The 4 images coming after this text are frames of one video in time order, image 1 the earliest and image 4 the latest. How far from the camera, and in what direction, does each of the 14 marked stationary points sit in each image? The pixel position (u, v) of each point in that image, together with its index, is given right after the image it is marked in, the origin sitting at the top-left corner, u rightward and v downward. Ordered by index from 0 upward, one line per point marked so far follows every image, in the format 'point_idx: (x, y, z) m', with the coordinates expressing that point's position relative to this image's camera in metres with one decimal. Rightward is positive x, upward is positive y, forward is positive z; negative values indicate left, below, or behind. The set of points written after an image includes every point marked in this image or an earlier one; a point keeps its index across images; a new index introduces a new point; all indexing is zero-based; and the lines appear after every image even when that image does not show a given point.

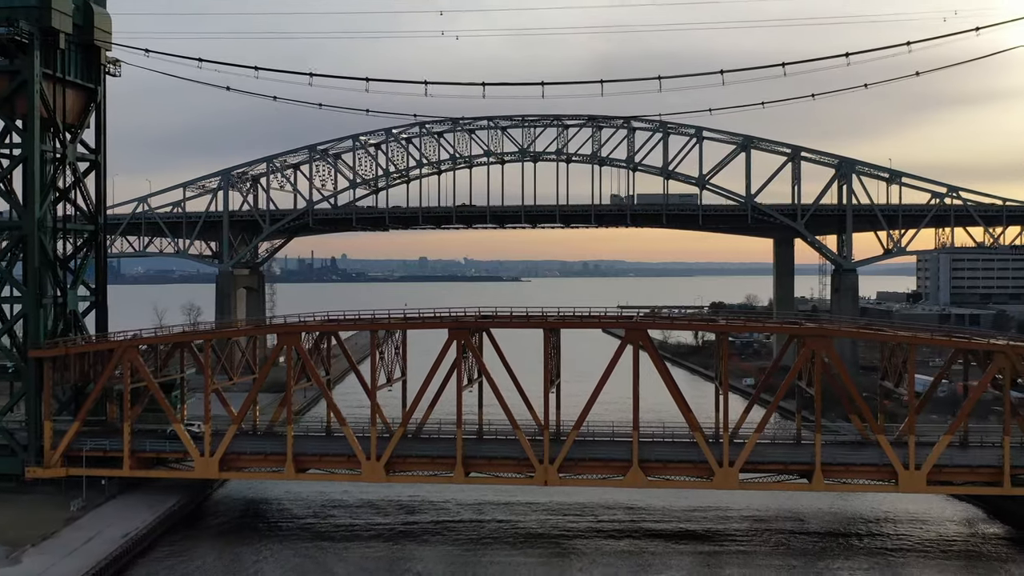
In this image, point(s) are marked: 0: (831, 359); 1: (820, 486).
0: (+8.6, -1.8, +19.9) m
1: (+8.3, -5.3, +19.7) m
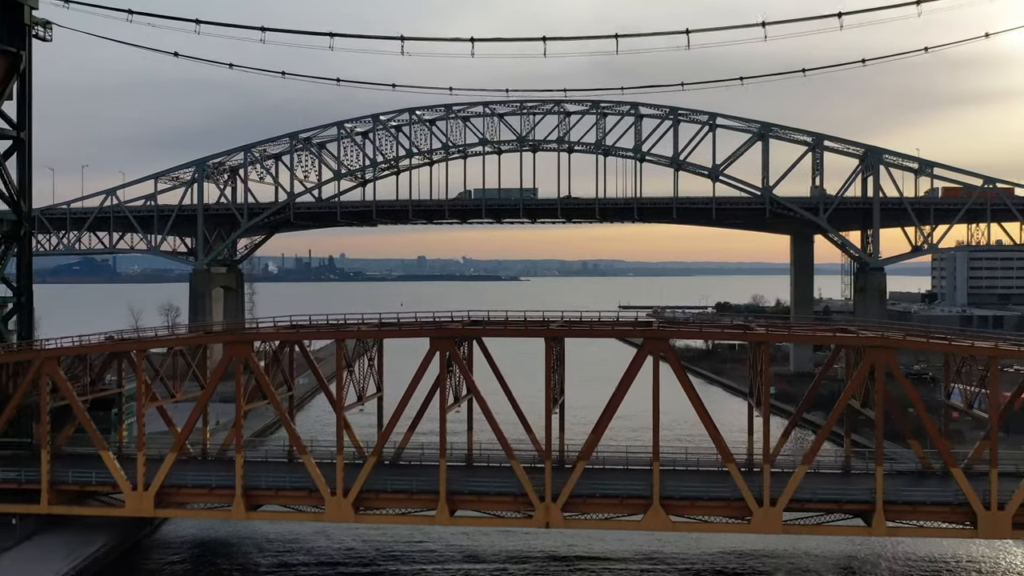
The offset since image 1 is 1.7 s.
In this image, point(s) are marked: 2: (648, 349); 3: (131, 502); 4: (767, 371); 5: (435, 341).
0: (+8.5, -1.9, +16.4) m
1: (+8.2, -5.3, +16.1) m
2: (+3.2, -1.4, +17.1) m
3: (-9.1, -5.1, +17.4) m
4: (+5.8, -1.9, +16.7) m
5: (-1.8, -1.2, +17.1) m
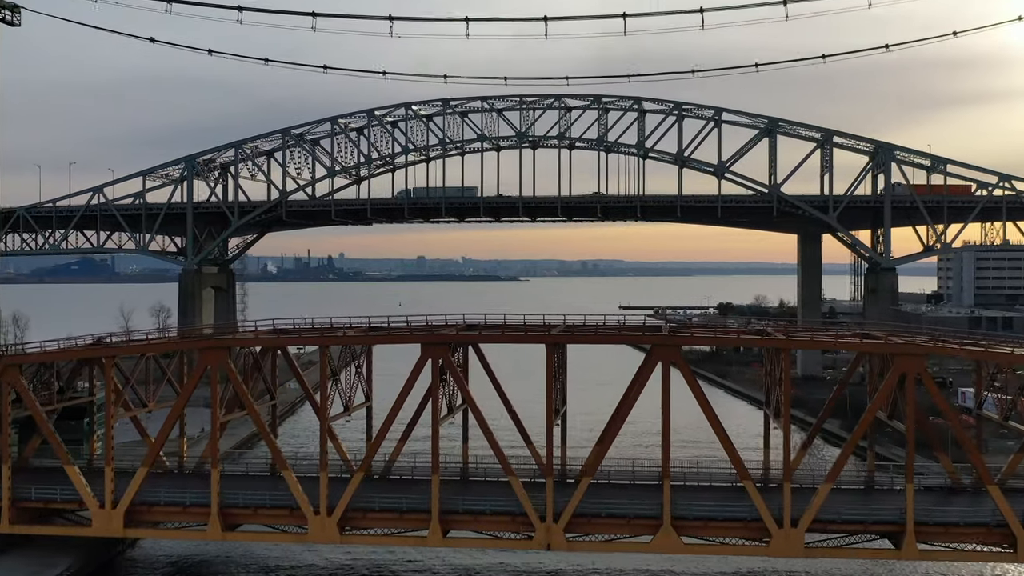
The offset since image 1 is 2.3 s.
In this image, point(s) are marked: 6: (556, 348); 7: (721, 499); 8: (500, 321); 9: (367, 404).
0: (+8.5, -1.9, +15.1) m
1: (+8.1, -5.4, +14.8) m
2: (+3.1, -1.5, +15.8) m
3: (-9.1, -5.1, +16.1) m
4: (+5.8, -2.0, +15.4) m
5: (-1.8, -1.3, +15.8) m
6: (+0.9, -1.3, +15.7) m
7: (+4.6, -4.7, +16.2) m
8: (-0.3, -0.8, +18.4) m
9: (-3.7, -2.9, +18.5) m
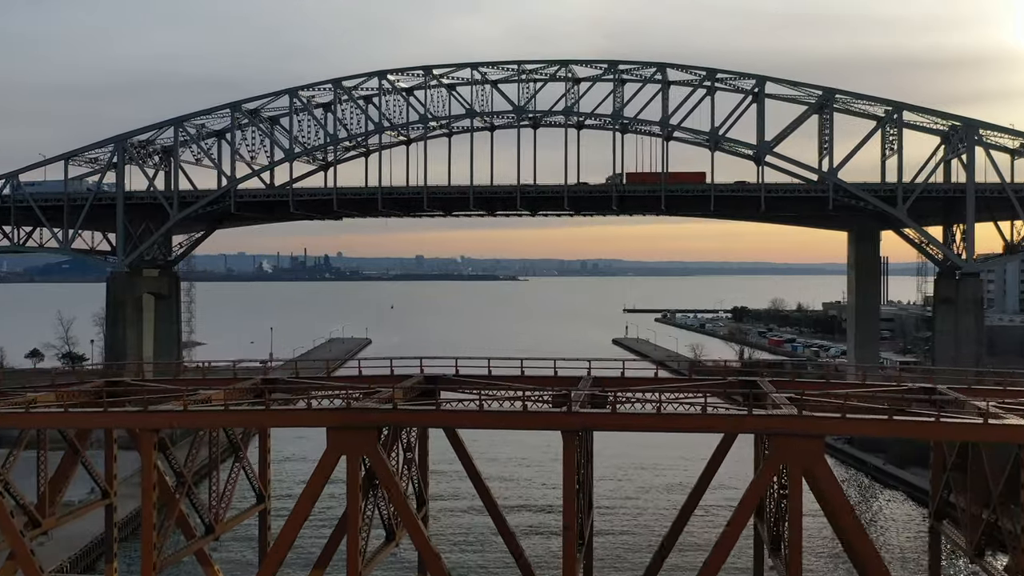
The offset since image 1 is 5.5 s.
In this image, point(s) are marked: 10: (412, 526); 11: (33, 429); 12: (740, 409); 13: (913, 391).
0: (+8.3, -2.3, +7.7) m
1: (+8.0, -5.8, +7.5) m
2: (+3.0, -1.9, +8.5) m
3: (-9.3, -5.5, +8.8) m
4: (+5.6, -2.4, +8.0) m
5: (-2.0, -1.7, +8.4) m
6: (+0.8, -1.7, +8.3) m
7: (+4.5, -5.1, +8.9) m
8: (-0.4, -1.2, +11.1) m
9: (-3.8, -3.3, +11.2) m
10: (-1.1, -2.6, +8.1) m
11: (-6.1, -1.7, +9.5) m
12: (+2.8, -1.4, +8.9) m
13: (+5.6, -1.4, +10.3) m
